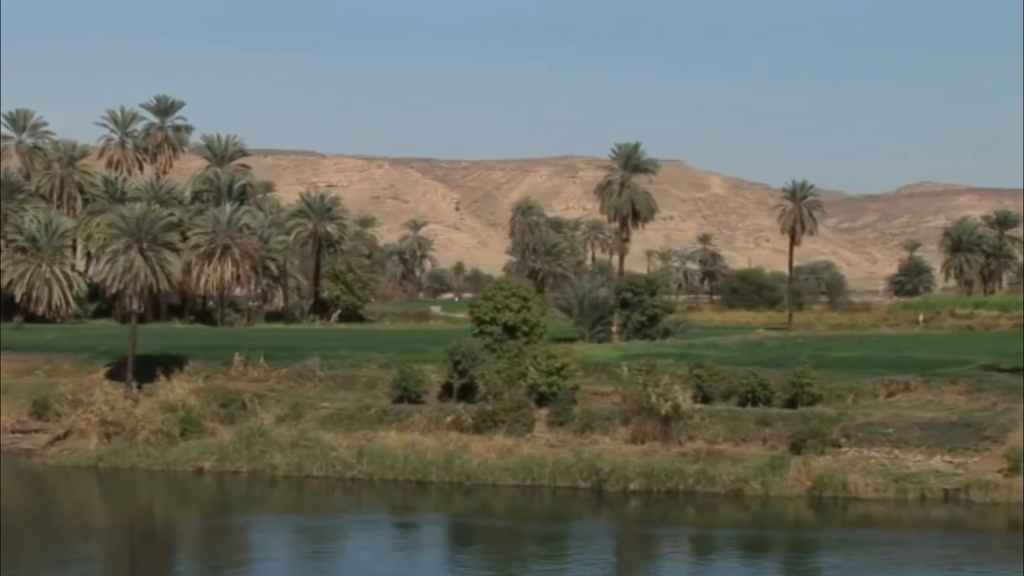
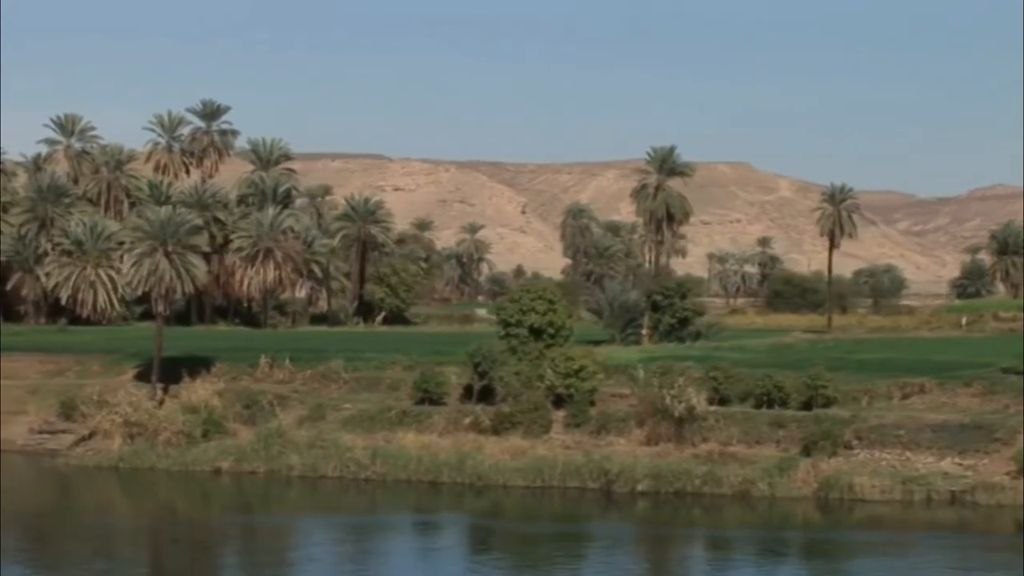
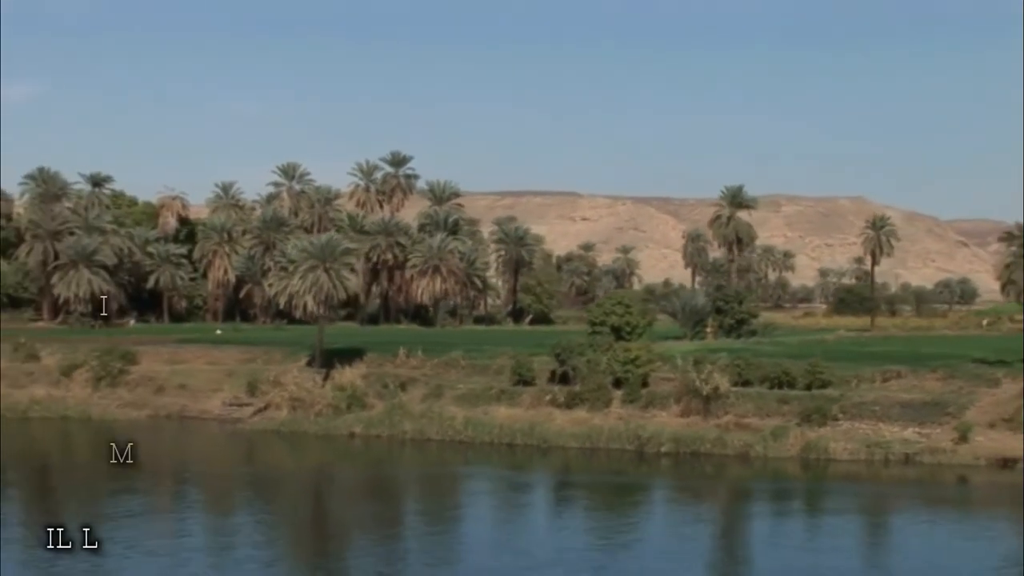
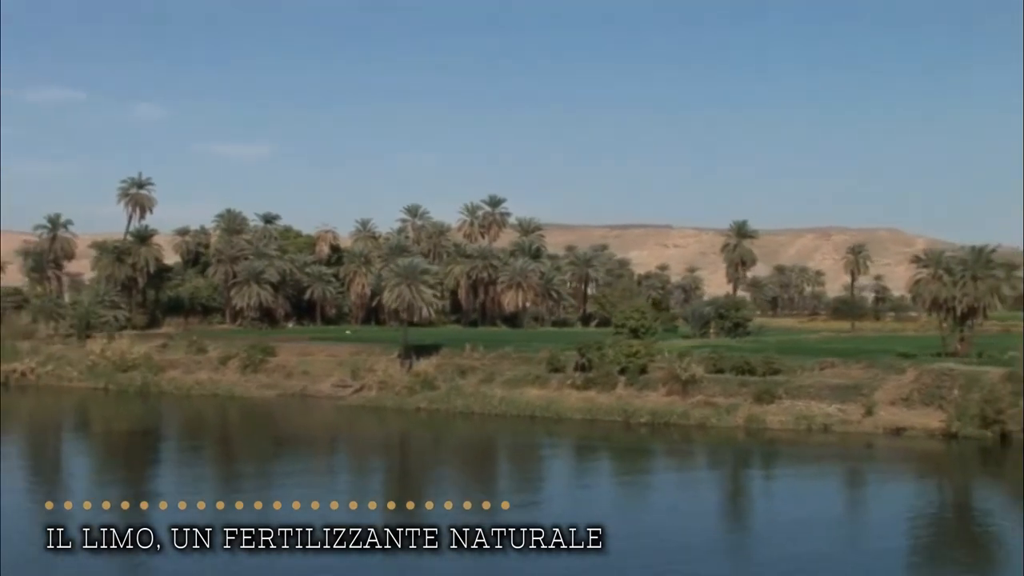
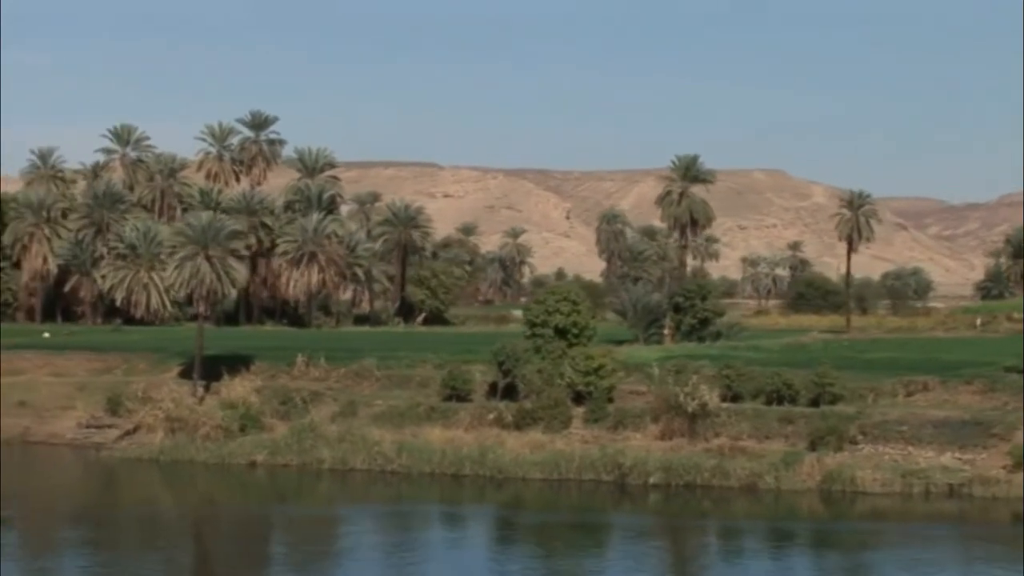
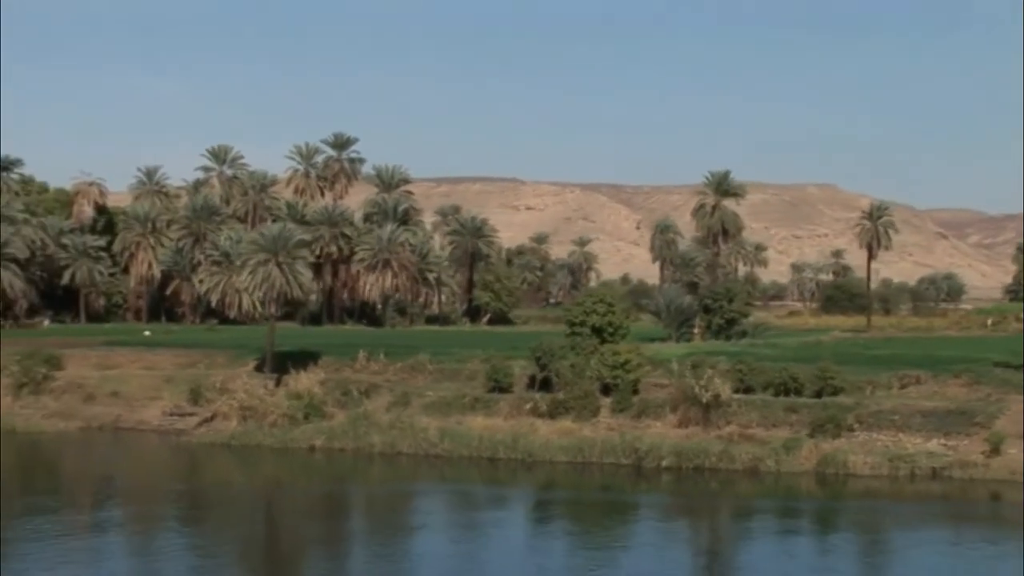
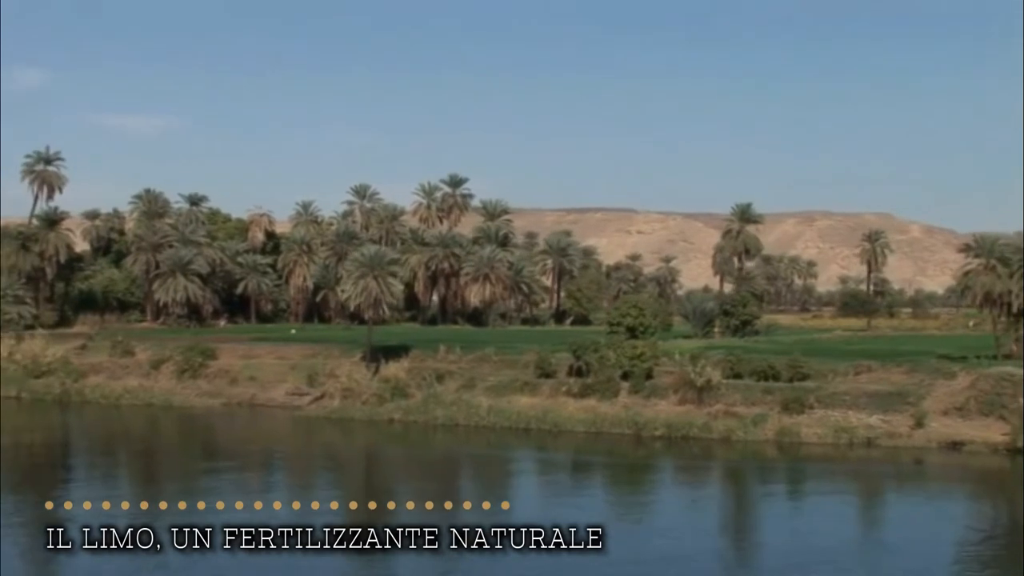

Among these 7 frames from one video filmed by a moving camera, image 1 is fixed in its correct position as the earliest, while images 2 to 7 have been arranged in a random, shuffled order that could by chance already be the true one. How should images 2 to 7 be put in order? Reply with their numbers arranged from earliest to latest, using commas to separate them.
2, 5, 6, 3, 7, 4
